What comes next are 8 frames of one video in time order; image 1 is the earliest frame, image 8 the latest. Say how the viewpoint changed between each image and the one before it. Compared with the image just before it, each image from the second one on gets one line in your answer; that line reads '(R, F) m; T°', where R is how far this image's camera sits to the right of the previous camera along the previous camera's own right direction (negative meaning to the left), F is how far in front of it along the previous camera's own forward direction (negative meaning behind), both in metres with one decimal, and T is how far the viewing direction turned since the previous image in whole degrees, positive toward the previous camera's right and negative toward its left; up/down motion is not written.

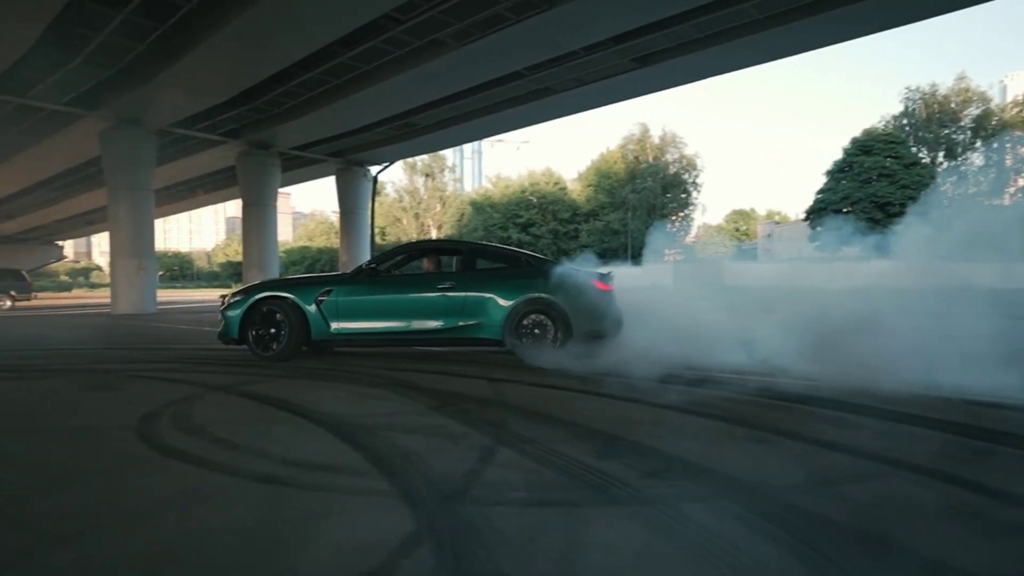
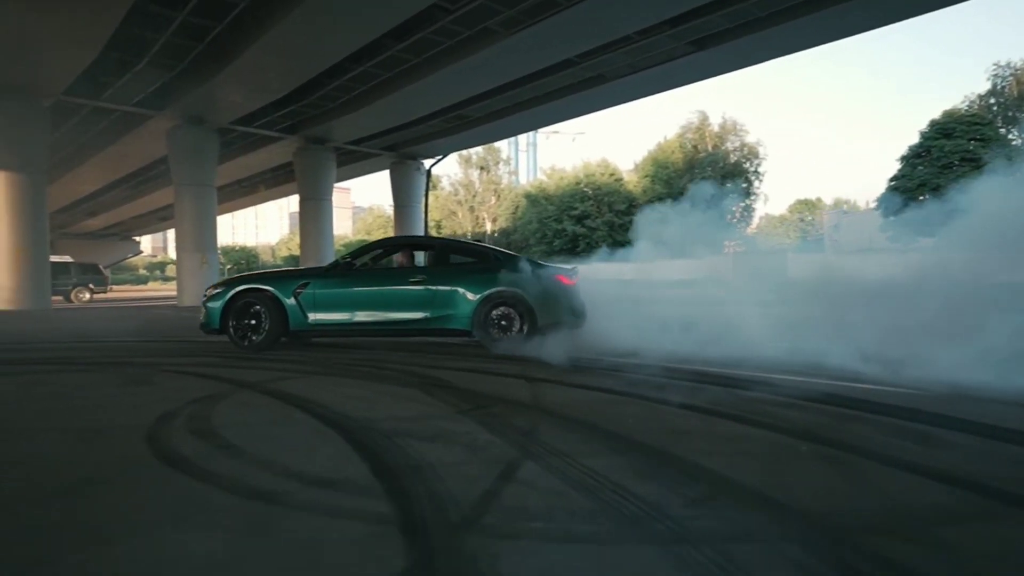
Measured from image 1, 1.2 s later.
(+0.2, +0.5) m; -5°
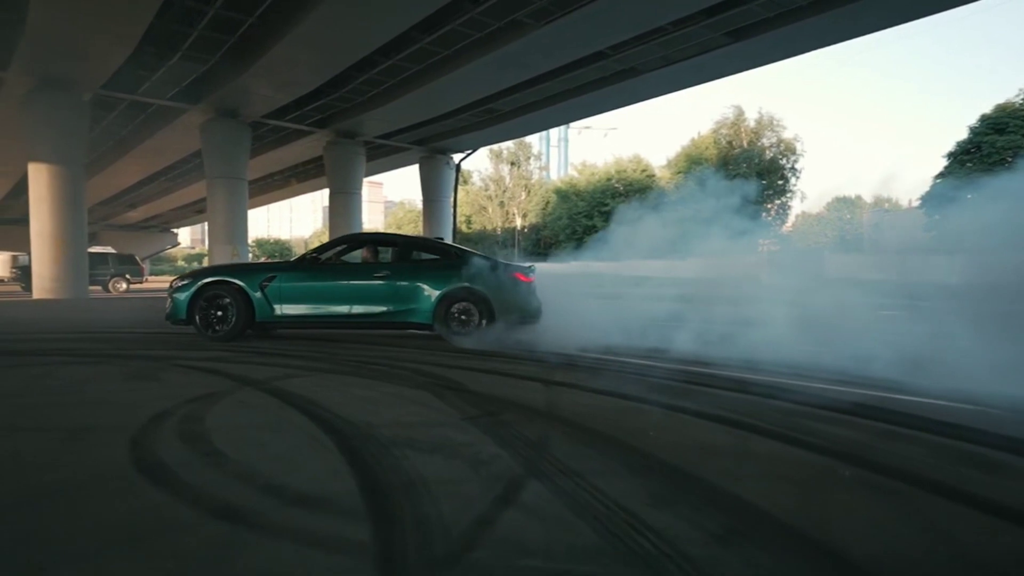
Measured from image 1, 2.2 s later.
(+0.1, +0.4) m; -3°
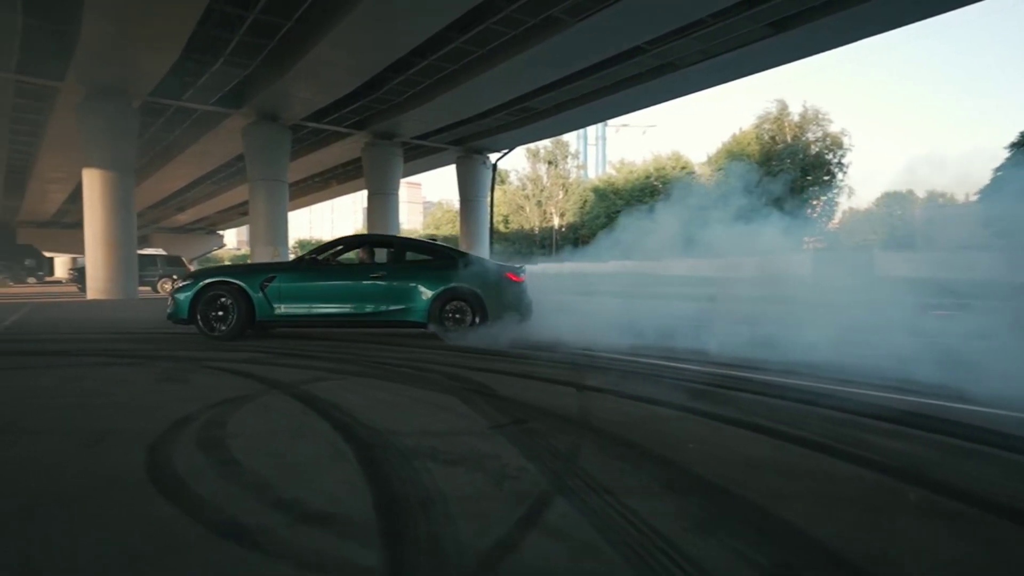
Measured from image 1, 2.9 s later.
(+0.1, +0.2) m; -3°
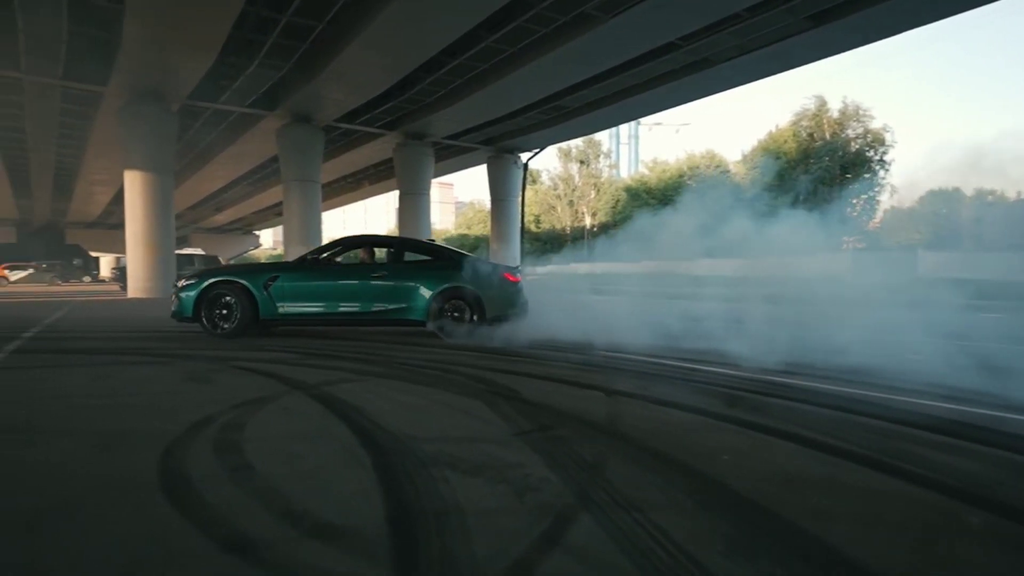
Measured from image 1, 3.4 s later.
(0.0, +0.2) m; -3°
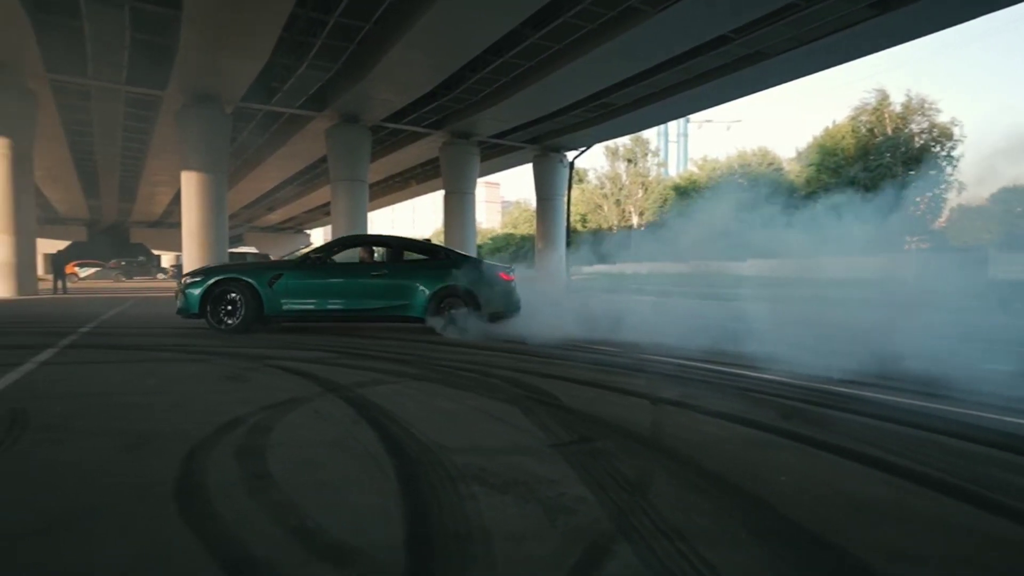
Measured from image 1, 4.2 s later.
(+0.1, +0.3) m; -4°
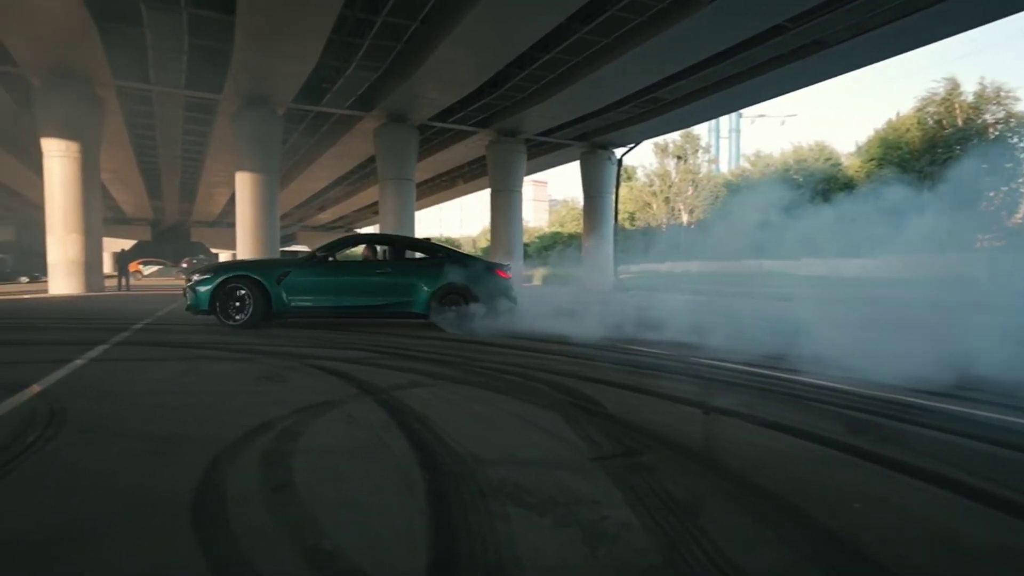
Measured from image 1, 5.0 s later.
(0.0, +0.3) m; -4°
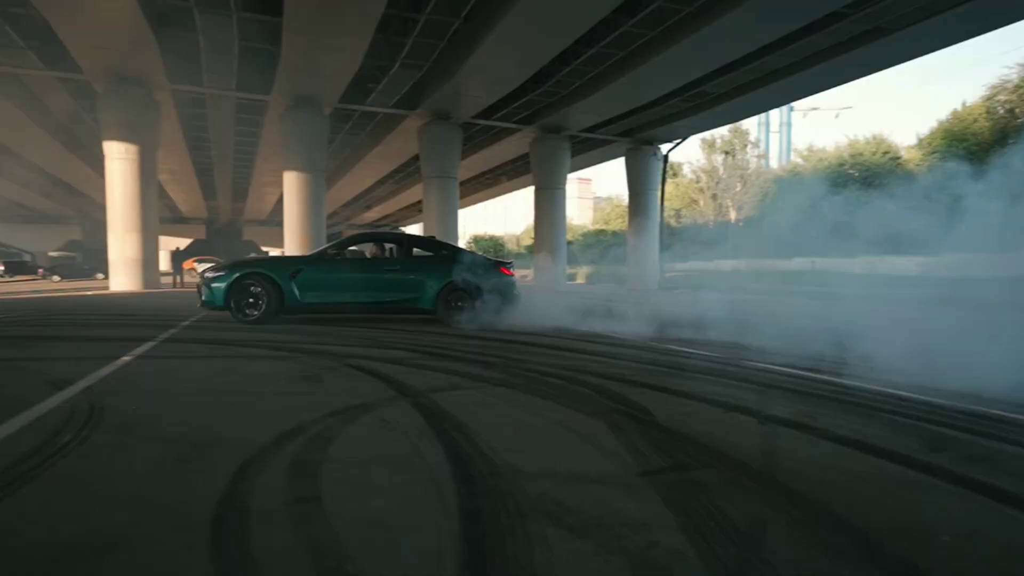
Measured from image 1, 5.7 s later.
(0.0, +0.3) m; -4°
